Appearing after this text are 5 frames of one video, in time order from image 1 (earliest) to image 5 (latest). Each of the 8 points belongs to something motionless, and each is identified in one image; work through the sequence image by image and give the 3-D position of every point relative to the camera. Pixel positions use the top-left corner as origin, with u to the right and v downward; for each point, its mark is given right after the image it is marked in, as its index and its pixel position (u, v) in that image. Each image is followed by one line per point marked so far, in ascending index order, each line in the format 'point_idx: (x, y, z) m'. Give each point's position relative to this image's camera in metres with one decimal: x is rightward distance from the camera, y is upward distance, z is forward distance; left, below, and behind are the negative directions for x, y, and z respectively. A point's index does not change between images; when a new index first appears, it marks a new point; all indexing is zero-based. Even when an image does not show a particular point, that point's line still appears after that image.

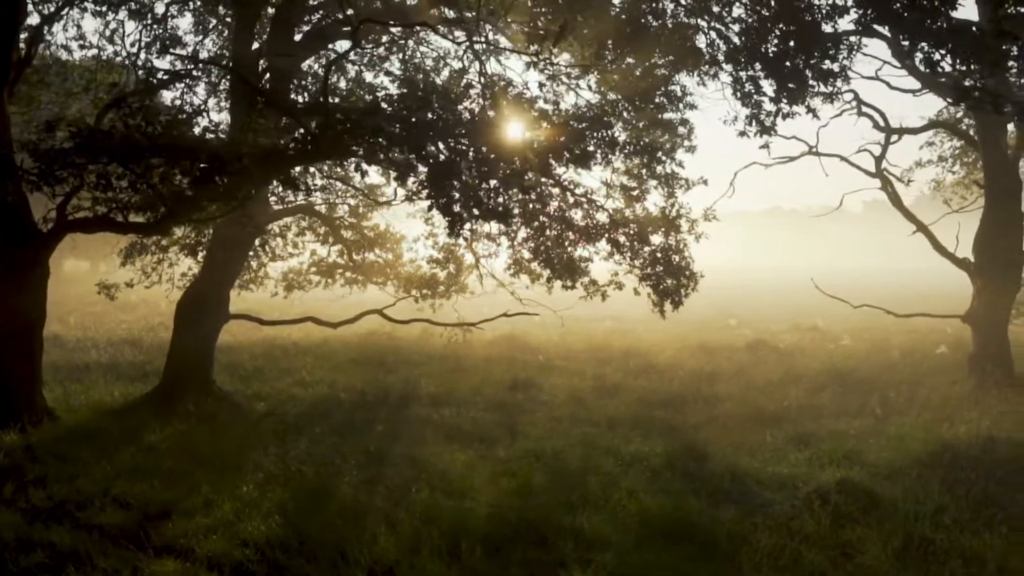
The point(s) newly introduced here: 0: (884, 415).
0: (+5.4, -1.8, +11.1) m
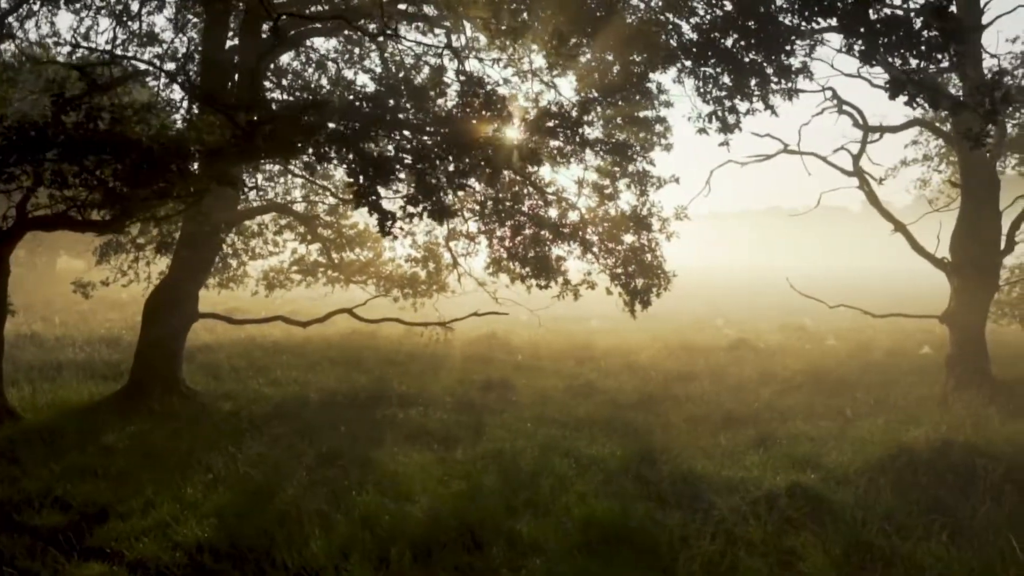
0: (+4.8, -1.8, +11.0) m
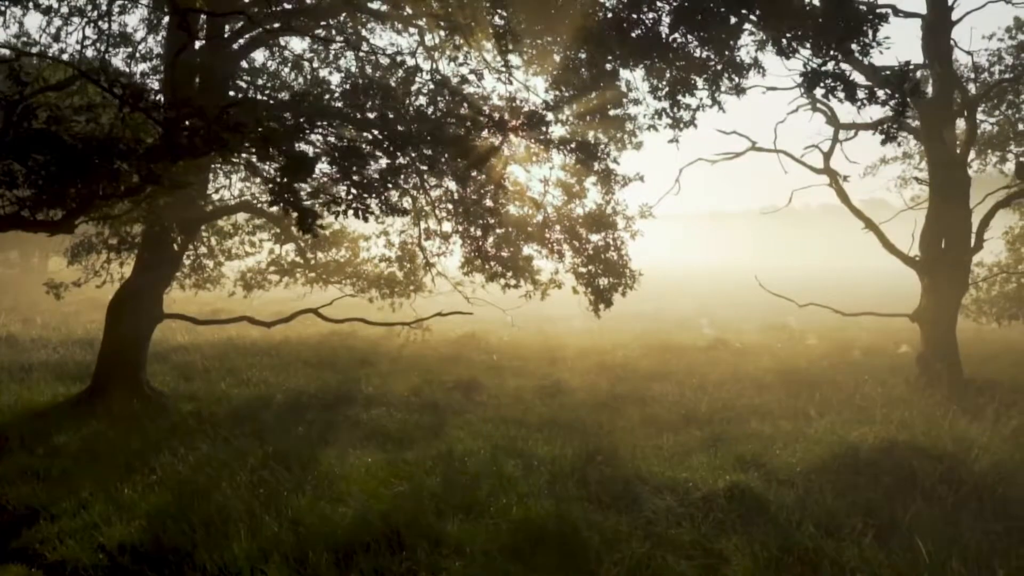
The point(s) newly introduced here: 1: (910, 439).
0: (+4.2, -1.8, +10.8) m
1: (+4.4, -1.7, +8.6) m
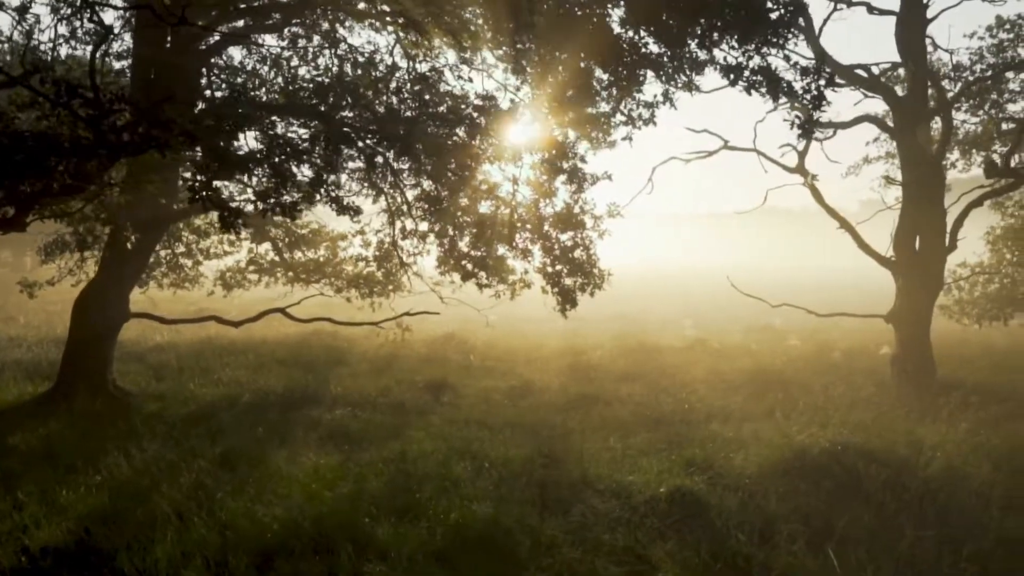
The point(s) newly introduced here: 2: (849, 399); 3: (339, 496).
0: (+3.6, -1.8, +10.7) m
1: (+3.8, -1.7, +8.4) m
2: (+5.1, -1.7, +11.6) m
3: (-1.7, -2.1, +7.8) m
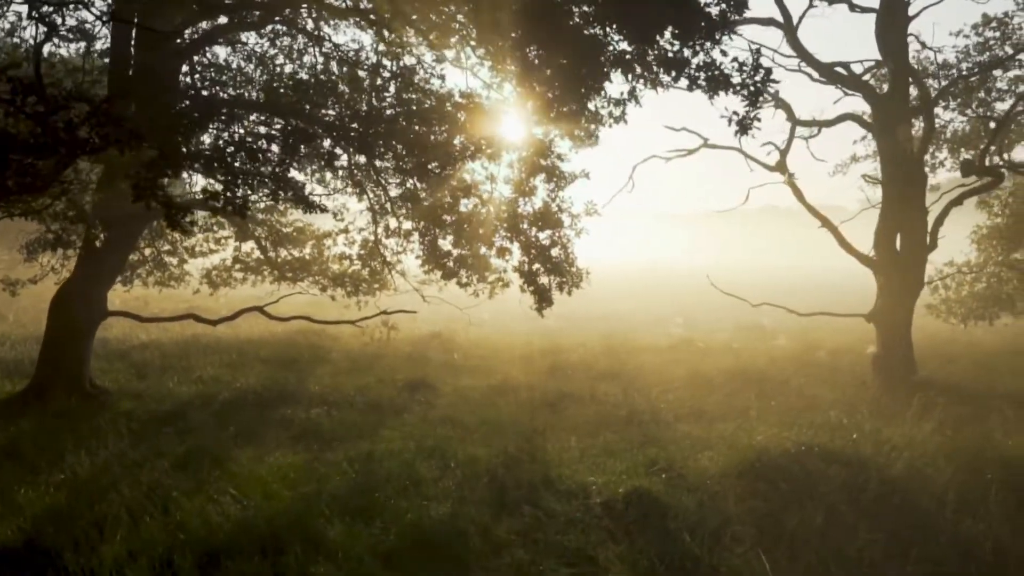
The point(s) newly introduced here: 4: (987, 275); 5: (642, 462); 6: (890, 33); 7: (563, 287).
0: (+3.2, -1.8, +10.6) m
1: (+3.4, -1.7, +8.4) m
2: (+4.7, -1.7, +11.5) m
3: (-2.1, -2.1, +7.7) m
4: (+10.7, +0.3, +17.4) m
5: (+1.4, -1.9, +8.5) m
6: (+6.5, +4.4, +13.4) m
7: (+0.8, 0.0, +13.0) m
